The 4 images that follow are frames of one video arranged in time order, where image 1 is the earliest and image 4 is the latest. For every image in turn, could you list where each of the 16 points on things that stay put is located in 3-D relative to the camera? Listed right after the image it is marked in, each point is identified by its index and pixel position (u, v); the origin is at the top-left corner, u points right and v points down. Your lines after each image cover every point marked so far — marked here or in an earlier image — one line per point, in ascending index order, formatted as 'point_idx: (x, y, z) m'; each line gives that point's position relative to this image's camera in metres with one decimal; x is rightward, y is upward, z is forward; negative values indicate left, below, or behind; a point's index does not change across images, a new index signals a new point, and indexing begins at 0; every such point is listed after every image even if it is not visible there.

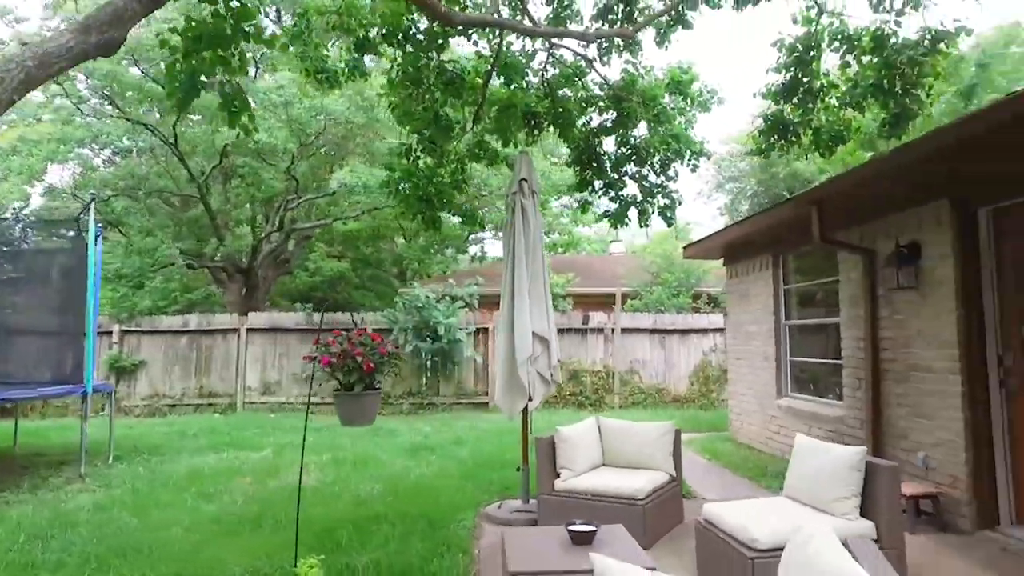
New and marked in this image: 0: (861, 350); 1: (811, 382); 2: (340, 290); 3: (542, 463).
0: (+3.1, -0.5, +5.7) m
1: (+3.1, -1.0, +6.7) m
2: (-4.2, -0.1, +15.7) m
3: (+0.2, -1.3, +4.7) m
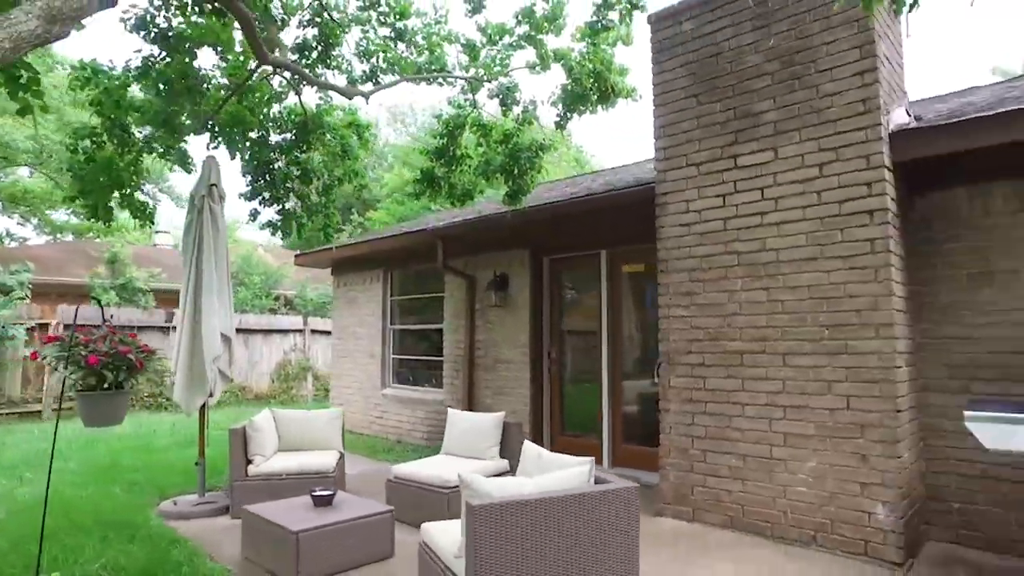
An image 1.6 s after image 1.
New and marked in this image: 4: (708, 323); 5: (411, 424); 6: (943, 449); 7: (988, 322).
0: (-0.6, -0.7, +7.7) m
1: (-1.3, -1.1, +8.5) m
2: (-12.6, +0.4, +10.3) m
3: (-2.2, -1.3, +5.1) m
4: (+1.5, -0.3, +4.9) m
5: (-1.3, -1.7, +8.2) m
6: (+2.9, -1.1, +4.3) m
7: (+3.1, -0.2, +4.2) m
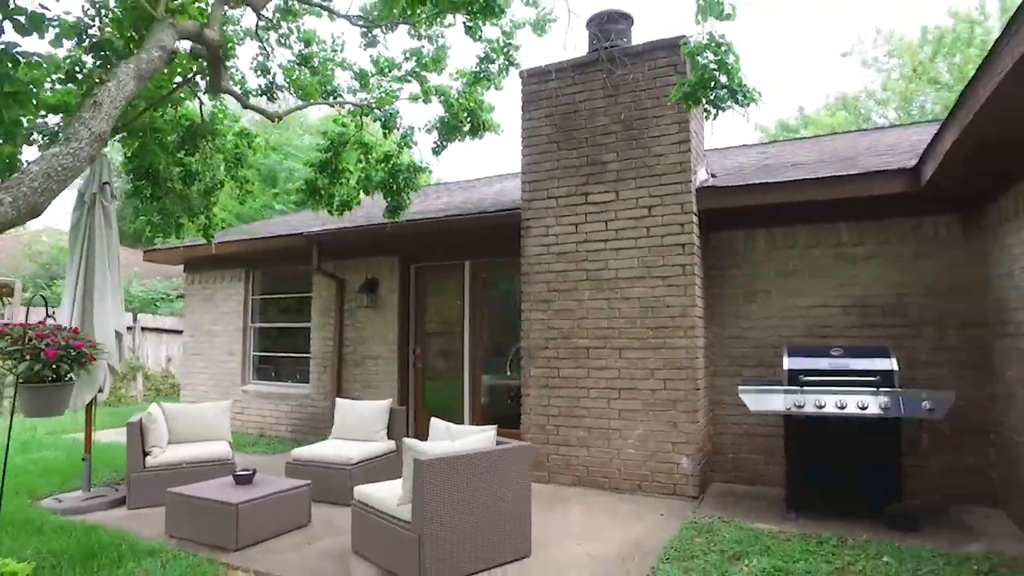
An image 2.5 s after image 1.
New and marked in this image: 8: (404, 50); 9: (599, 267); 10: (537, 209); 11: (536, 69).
0: (-2.3, -0.7, +8.2) m
1: (-3.3, -1.1, +8.8) m
2: (-14.6, +0.8, +7.3) m
3: (-3.1, -1.3, +5.3) m
4: (+0.5, -0.3, +6.2) m
5: (-3.1, -1.7, +8.5) m
6: (+2.0, -1.2, +6.0) m
7: (+2.2, -0.3, +5.9) m
8: (-1.1, +2.5, +6.9) m
9: (+0.8, +0.2, +6.0) m
10: (+0.2, +0.8, +6.4) m
11: (+0.2, +2.2, +6.4) m
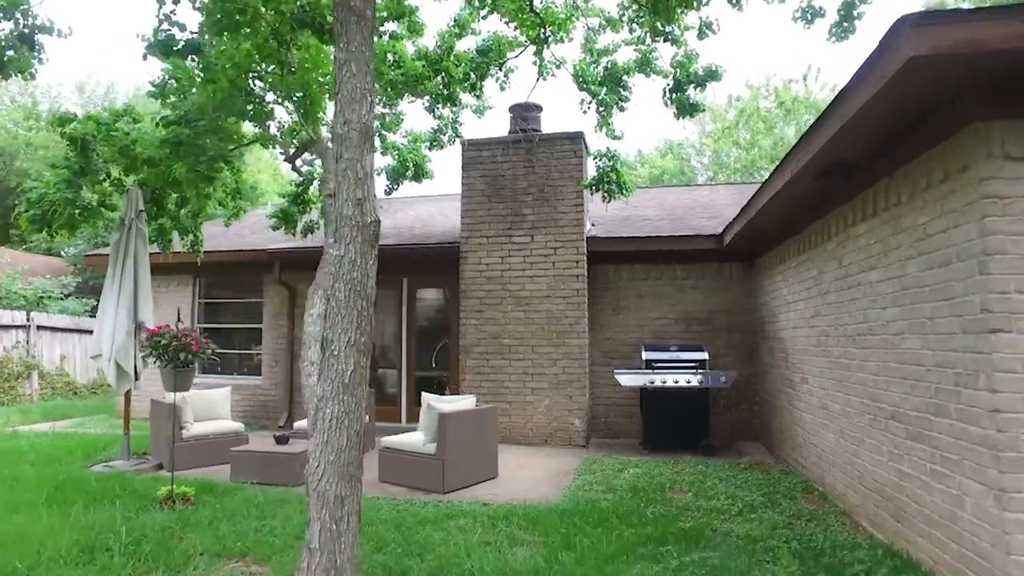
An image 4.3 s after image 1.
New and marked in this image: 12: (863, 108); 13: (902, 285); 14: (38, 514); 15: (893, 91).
0: (-3.5, -0.8, +9.8) m
1: (-4.6, -1.2, +10.1) m
2: (-15.1, +0.9, +5.9) m
3: (-3.6, -1.4, +6.8) m
4: (-0.3, -0.5, +8.5) m
5: (-4.4, -1.8, +9.9) m
6: (+1.2, -1.4, +8.7) m
7: (+1.4, -0.6, +8.7) m
8: (-1.9, +2.4, +8.8) m
9: (+0.1, 0.0, +8.5) m
10: (-0.5, +0.6, +8.7) m
11: (-0.5, +2.0, +8.7) m
12: (+1.7, +0.9, +3.1) m
13: (+2.2, 0.0, +3.7) m
14: (-3.4, -1.6, +4.6) m
15: (+1.7, +0.9, +2.9) m
